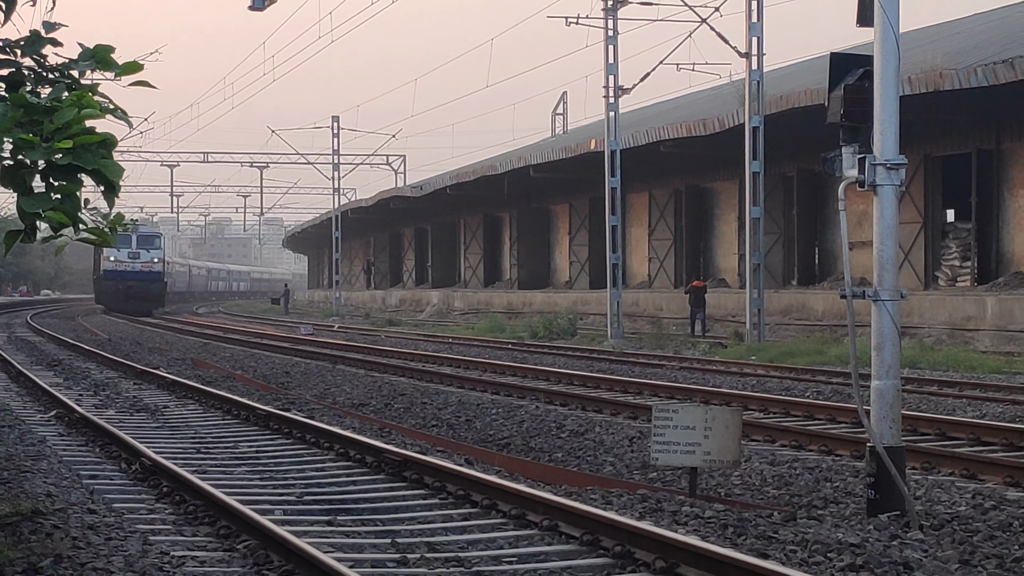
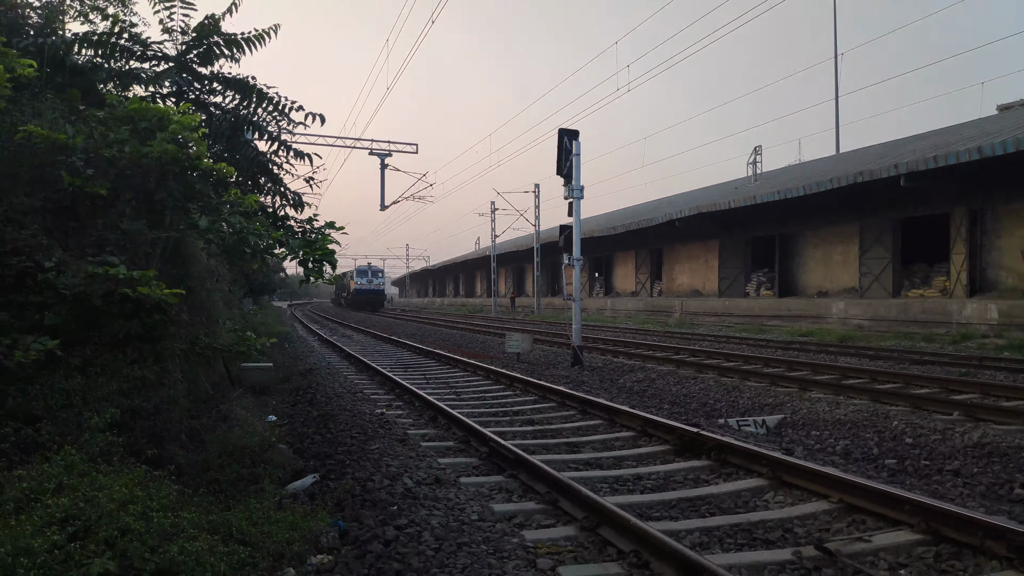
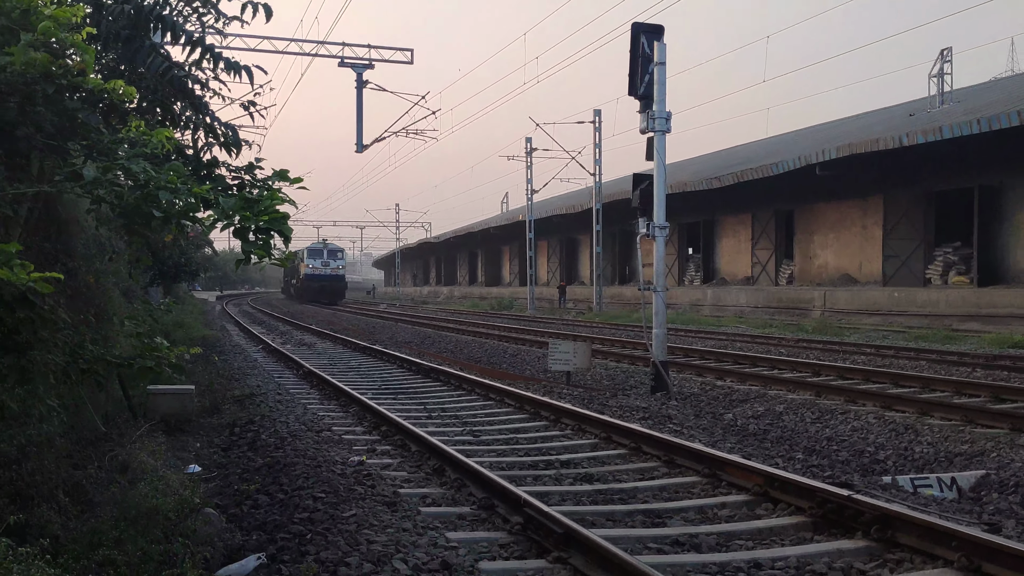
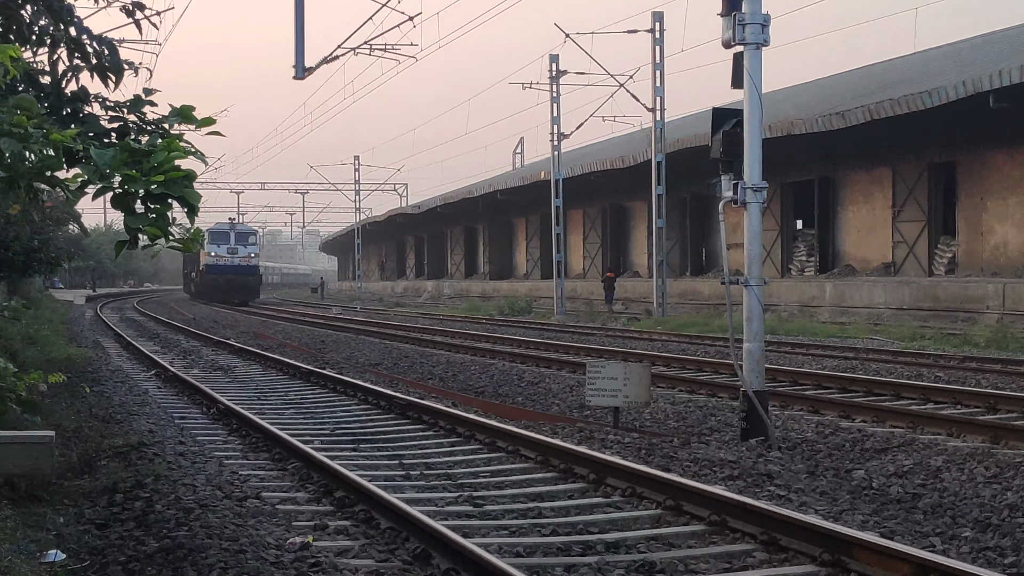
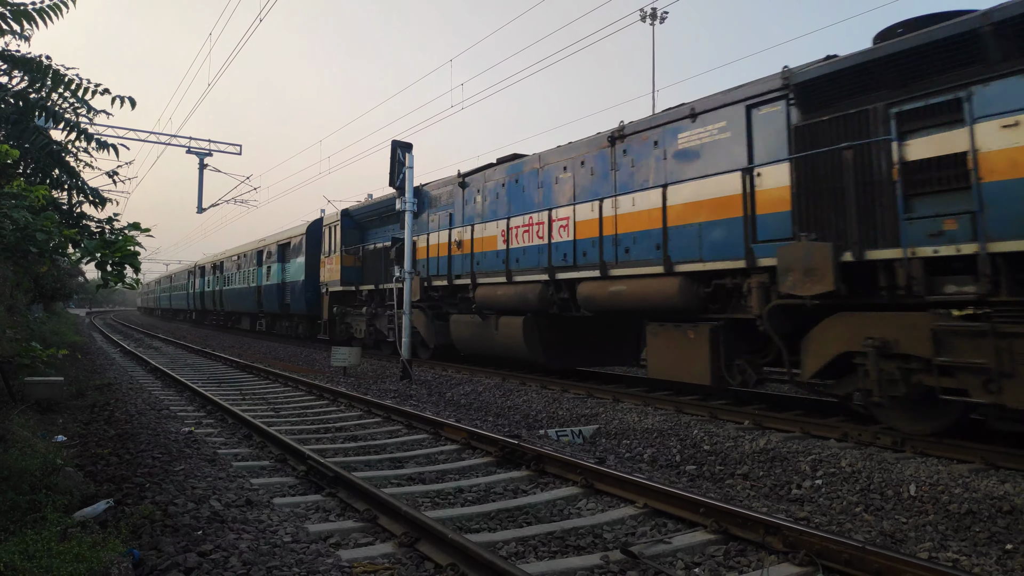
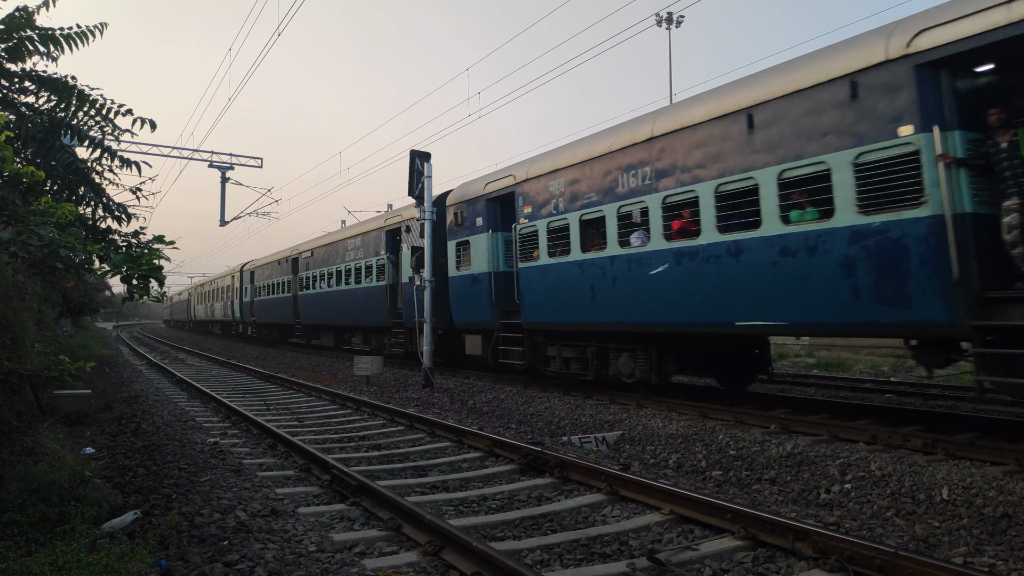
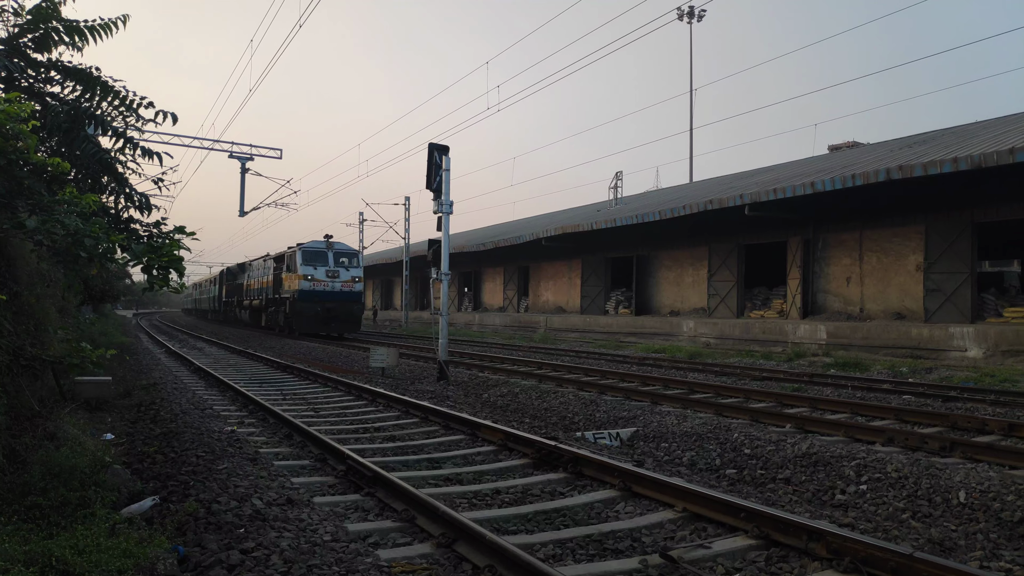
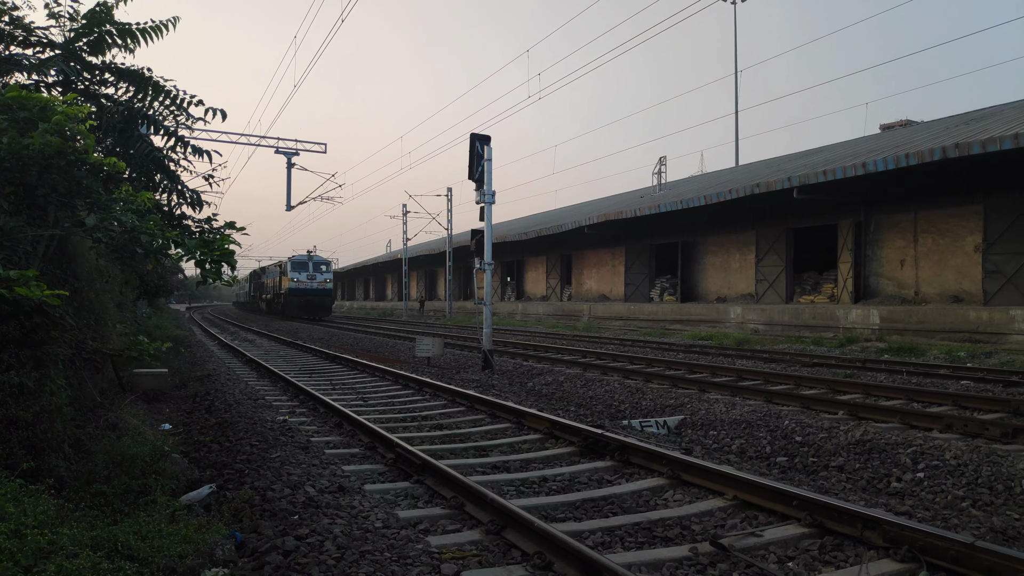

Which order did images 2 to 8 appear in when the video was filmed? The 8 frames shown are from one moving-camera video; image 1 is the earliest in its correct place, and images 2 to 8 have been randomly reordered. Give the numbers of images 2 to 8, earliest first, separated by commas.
4, 3, 2, 8, 7, 5, 6
